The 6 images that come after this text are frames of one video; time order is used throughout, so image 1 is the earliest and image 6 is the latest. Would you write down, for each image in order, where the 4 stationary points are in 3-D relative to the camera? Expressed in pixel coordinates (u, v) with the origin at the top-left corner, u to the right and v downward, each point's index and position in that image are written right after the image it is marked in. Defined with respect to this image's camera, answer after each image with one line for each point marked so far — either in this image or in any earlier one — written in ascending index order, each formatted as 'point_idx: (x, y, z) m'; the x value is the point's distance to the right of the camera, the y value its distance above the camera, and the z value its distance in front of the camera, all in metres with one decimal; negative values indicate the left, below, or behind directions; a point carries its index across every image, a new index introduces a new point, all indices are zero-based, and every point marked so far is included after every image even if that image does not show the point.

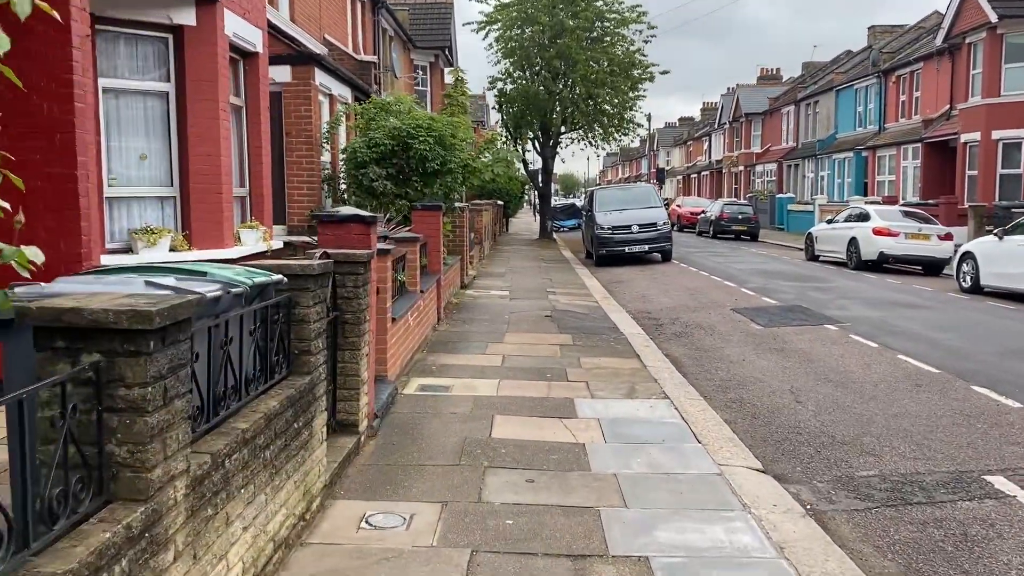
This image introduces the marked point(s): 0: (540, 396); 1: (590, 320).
0: (+0.2, -0.9, +7.0) m
1: (+1.1, -0.4, +11.0) m
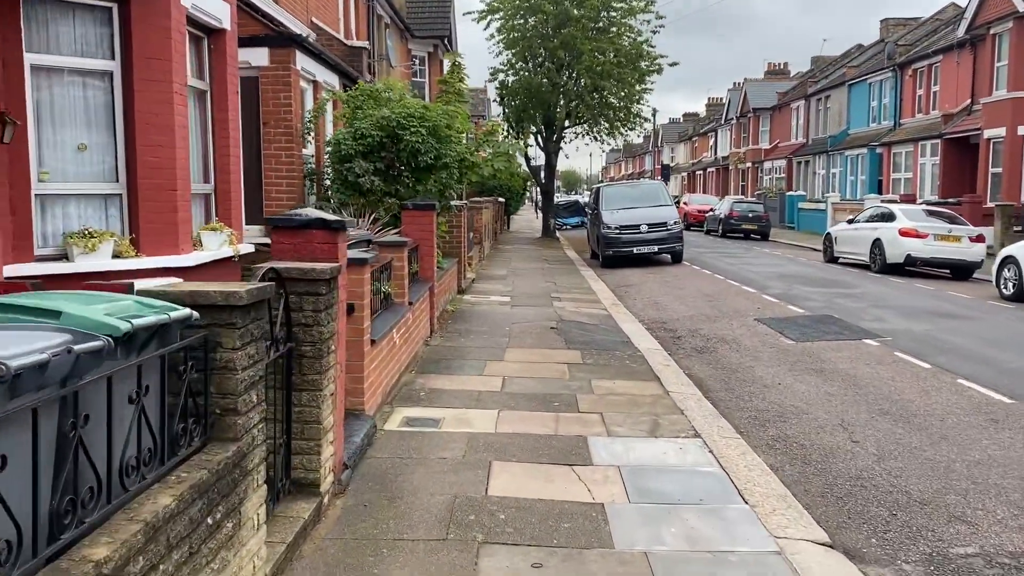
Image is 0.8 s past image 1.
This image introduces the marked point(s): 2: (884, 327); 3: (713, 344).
0: (+0.3, -1.1, +5.9) m
1: (+1.1, -0.5, +9.9) m
2: (+4.8, -0.5, +10.2) m
3: (+2.4, -0.7, +9.7) m
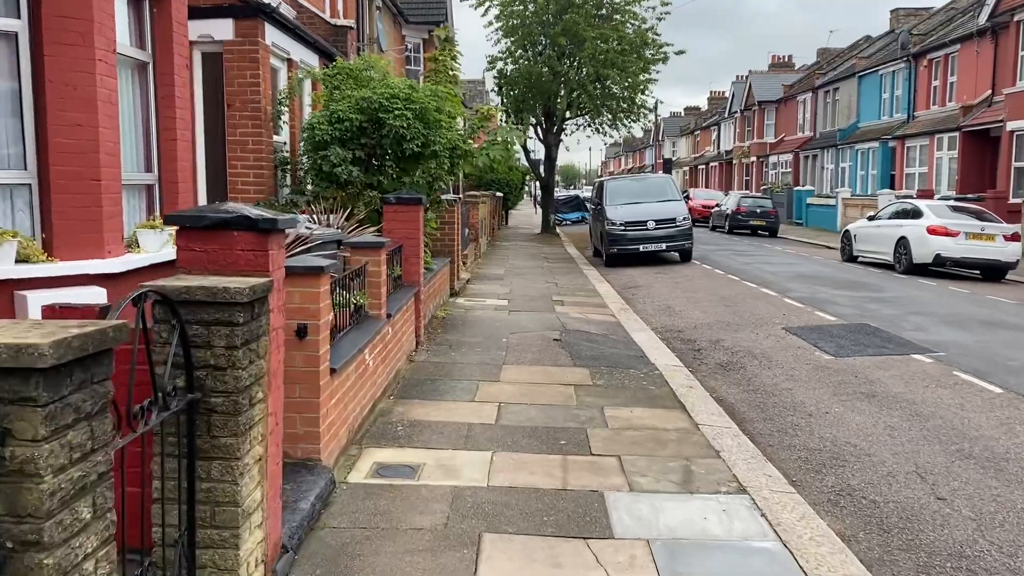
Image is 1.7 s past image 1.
0: (+0.2, -1.2, +4.7) m
1: (+1.1, -0.6, +8.7) m
2: (+4.7, -0.6, +9.0) m
3: (+2.4, -0.8, +8.5) m
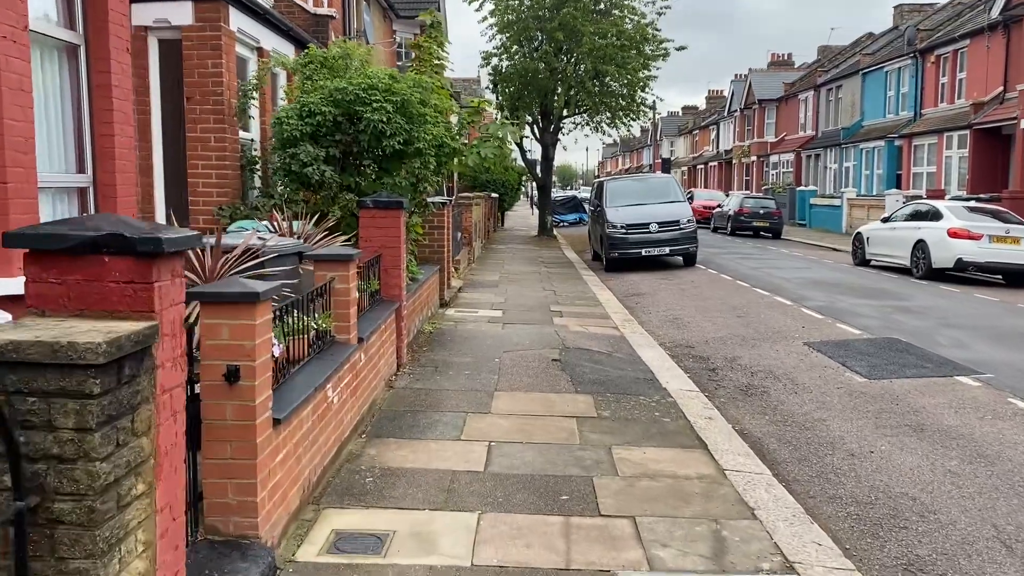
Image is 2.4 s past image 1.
0: (+0.2, -1.3, +3.7) m
1: (+1.0, -0.7, +7.7) m
2: (+4.7, -0.7, +8.1) m
3: (+2.4, -0.9, +7.6) m
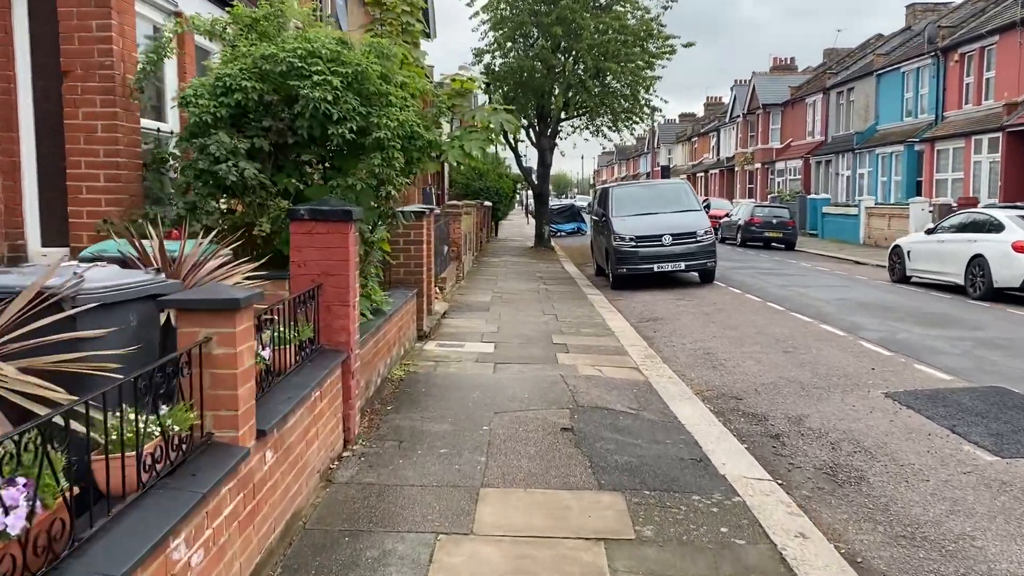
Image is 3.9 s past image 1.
0: (+0.2, -1.5, +1.6) m
1: (+1.0, -1.0, +5.7) m
2: (+4.6, -1.0, +6.0) m
3: (+2.3, -1.2, +5.5) m
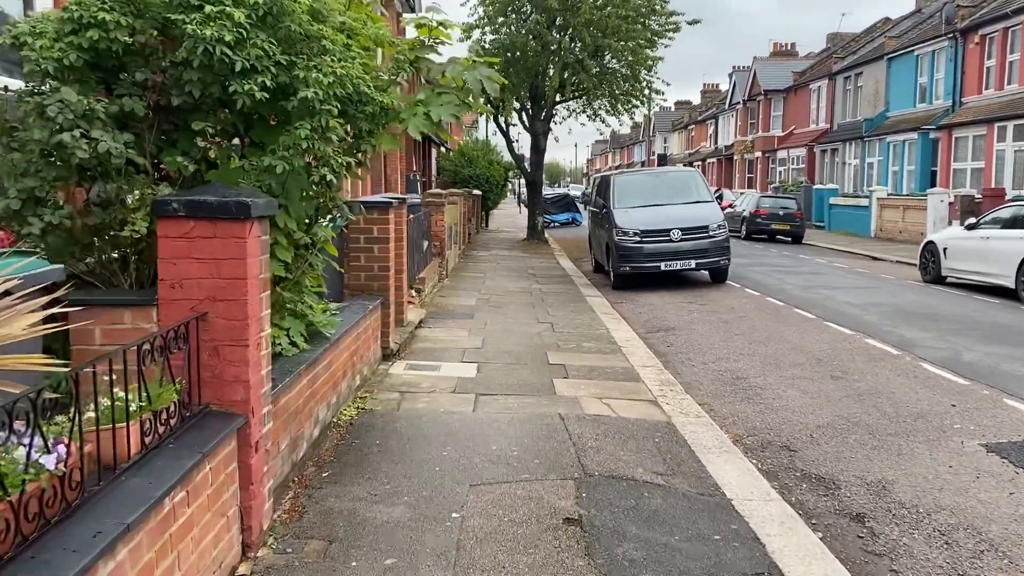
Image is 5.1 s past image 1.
0: (+0.1, -1.7, -0.1) m
1: (+0.9, -1.2, +4.0) m
2: (+4.5, -1.1, +4.4) m
3: (+2.2, -1.3, +3.8) m
